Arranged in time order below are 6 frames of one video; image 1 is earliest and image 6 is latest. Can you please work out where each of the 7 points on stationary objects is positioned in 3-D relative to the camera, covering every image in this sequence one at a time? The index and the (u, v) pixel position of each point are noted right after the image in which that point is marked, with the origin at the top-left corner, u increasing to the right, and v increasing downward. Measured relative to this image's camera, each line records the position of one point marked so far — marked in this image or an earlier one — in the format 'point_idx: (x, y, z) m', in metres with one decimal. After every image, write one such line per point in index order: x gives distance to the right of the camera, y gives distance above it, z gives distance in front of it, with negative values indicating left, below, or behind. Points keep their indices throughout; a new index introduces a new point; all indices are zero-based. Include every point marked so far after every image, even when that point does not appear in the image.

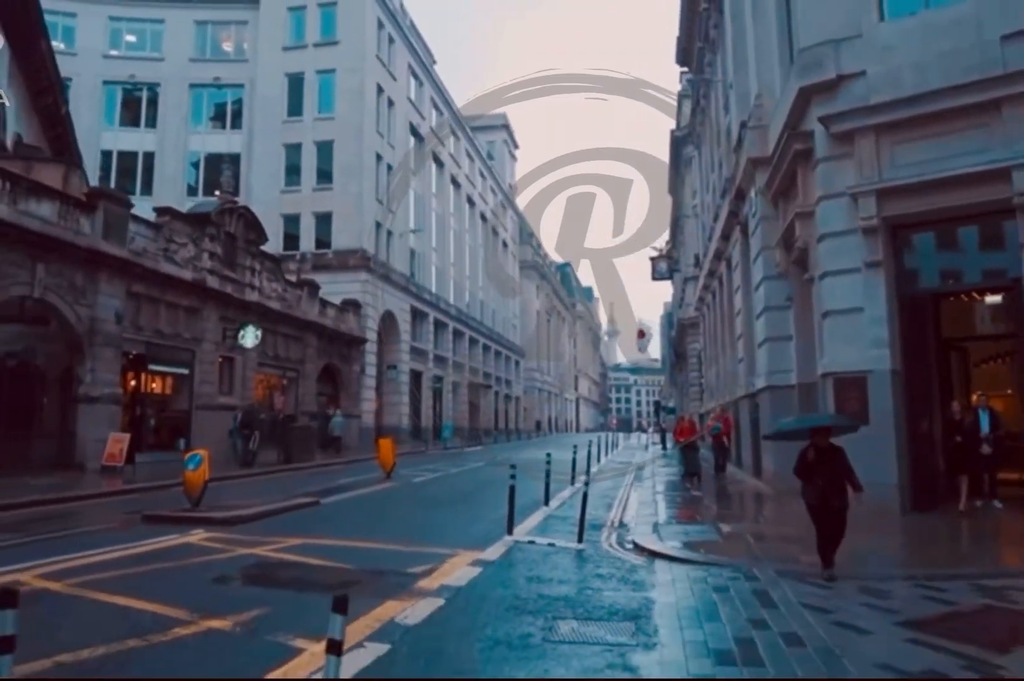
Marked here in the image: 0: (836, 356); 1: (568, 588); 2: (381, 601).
0: (+5.7, -0.3, +14.3) m
1: (+0.6, -2.4, +8.0) m
2: (-1.2, -2.3, +7.1) m
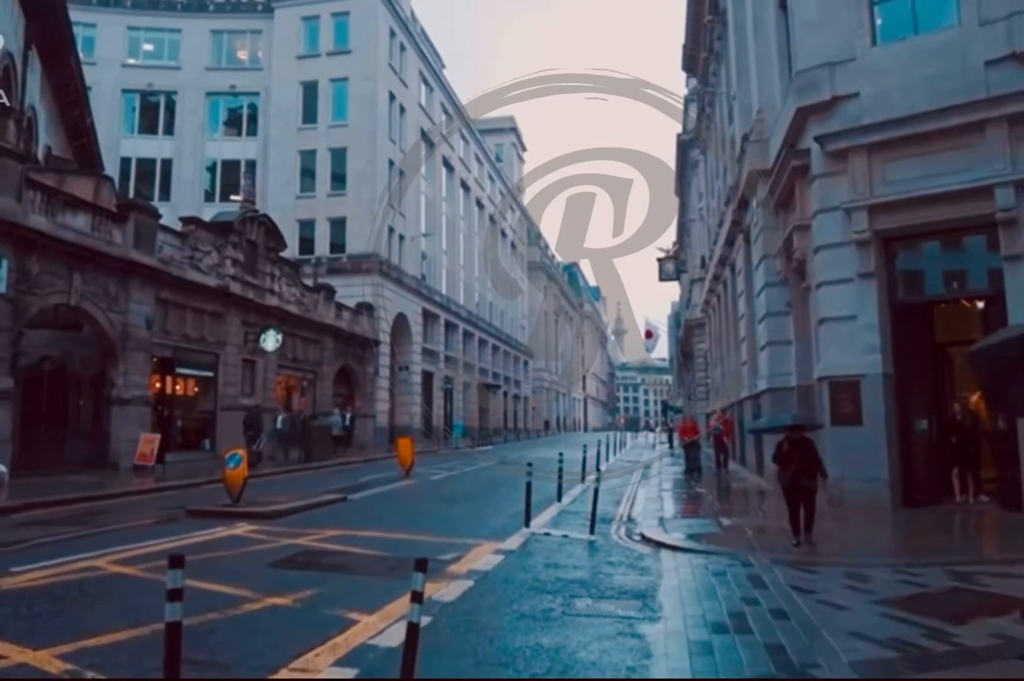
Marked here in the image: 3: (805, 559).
0: (+6.0, -0.4, +15.2) m
1: (+0.8, -2.5, +8.9) m
2: (-0.9, -2.4, +8.1) m
3: (+3.6, -2.7, +9.9) m
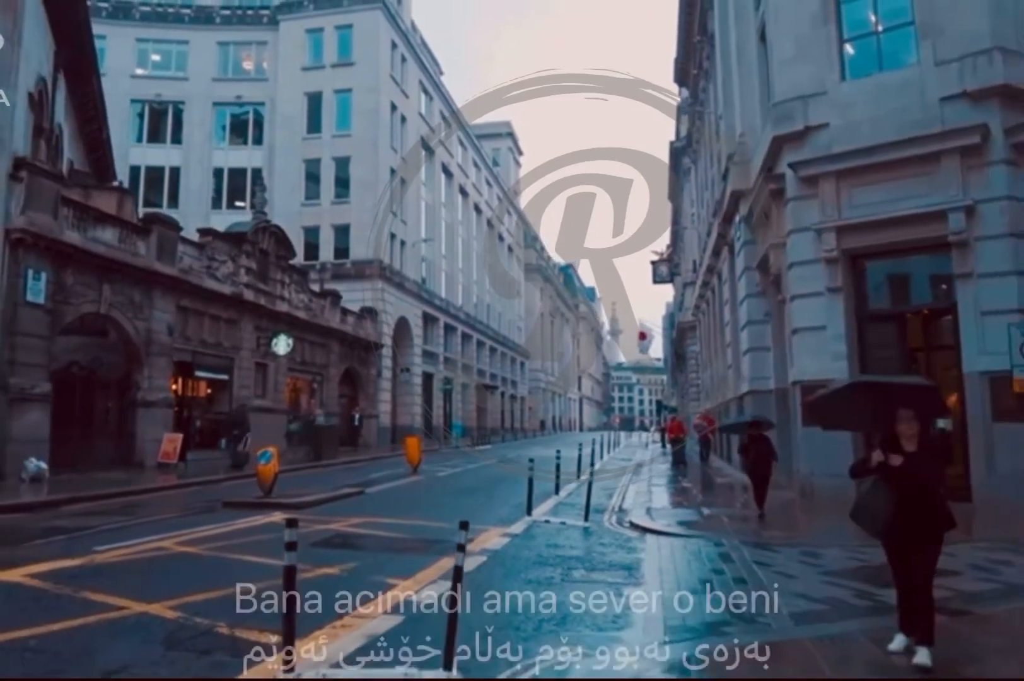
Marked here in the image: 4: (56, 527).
0: (+6.1, -0.6, +16.7) m
1: (+0.9, -2.7, +10.4) m
2: (-0.9, -2.6, +9.6) m
3: (+3.6, -2.8, +11.4) m
4: (-7.0, -2.9, +12.4) m
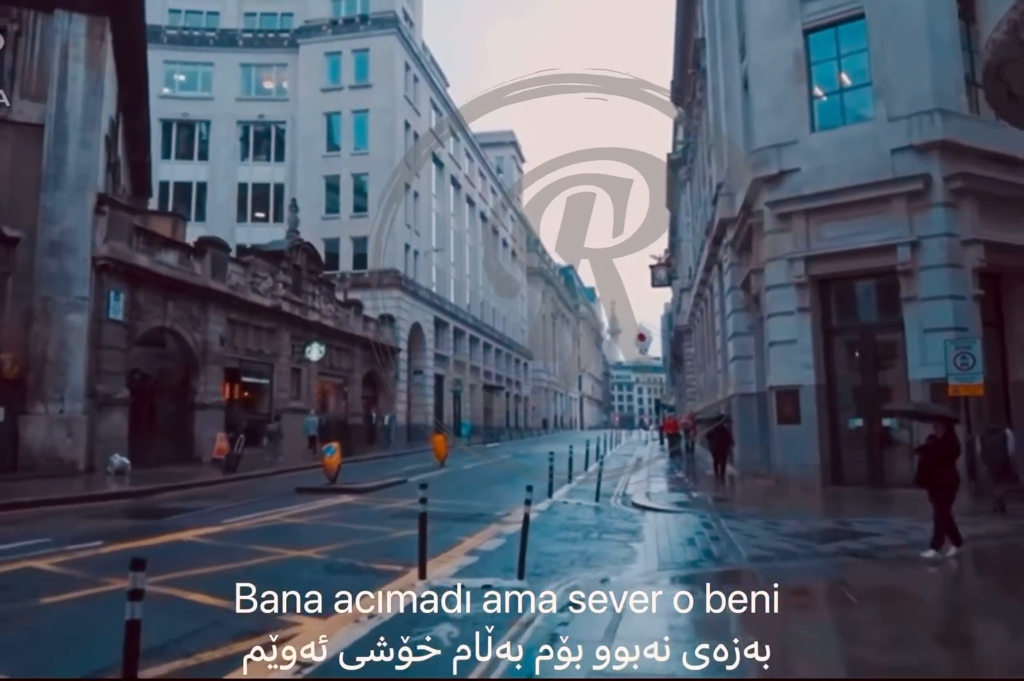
0: (+6.5, -0.8, +19.7) m
1: (+1.4, -3.0, +13.4) m
2: (-0.4, -2.9, +12.6) m
3: (+4.1, -3.1, +14.4) m
4: (-6.5, -3.2, +15.4) m
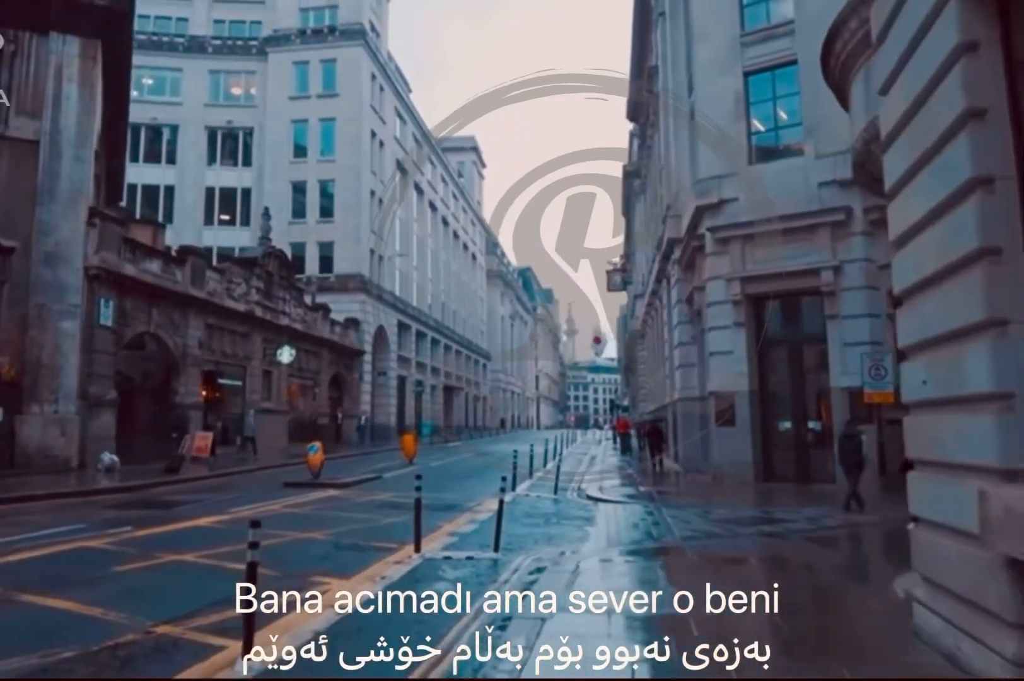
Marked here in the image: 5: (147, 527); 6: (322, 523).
0: (+5.6, -1.1, +22.1) m
1: (+0.8, -3.3, +15.5) m
2: (-0.9, -3.1, +14.6) m
3: (+3.5, -3.4, +16.6) m
4: (-7.2, -3.4, +17.1) m
5: (-5.7, -2.9, +12.6) m
6: (-3.1, -3.0, +13.1) m
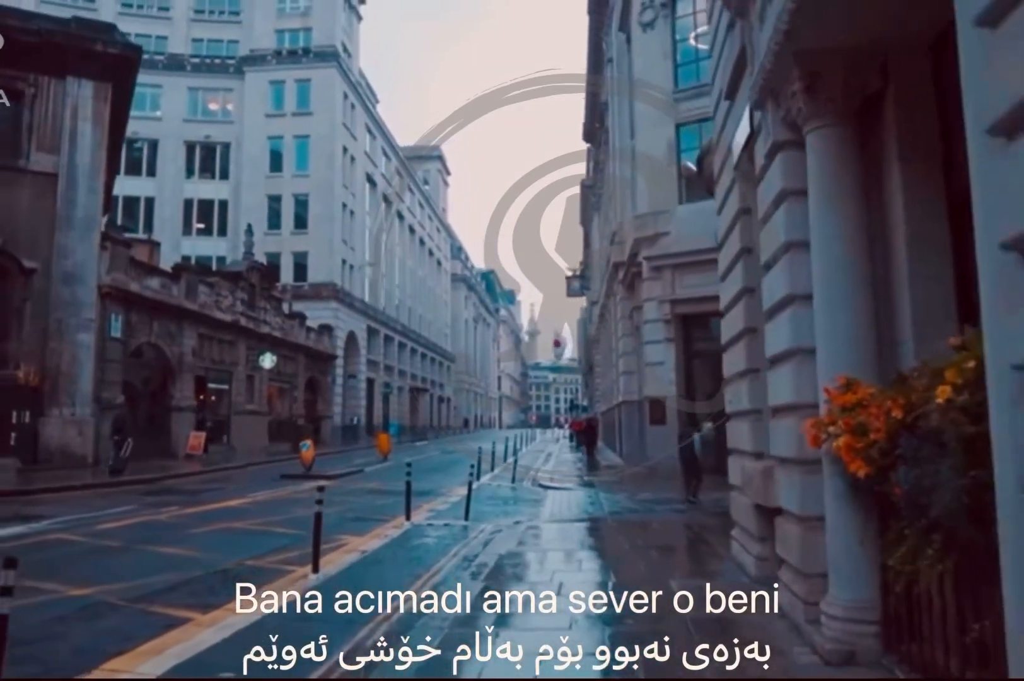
0: (+4.5, -1.6, +25.9) m
1: (0.0, -3.7, +19.1) m
2: (-1.7, -3.5, +18.1) m
3: (+2.6, -3.8, +20.4) m
4: (-8.1, -3.8, +20.3) m
5: (-6.4, -3.3, +15.9) m
6: (-3.8, -3.4, +16.5) m
